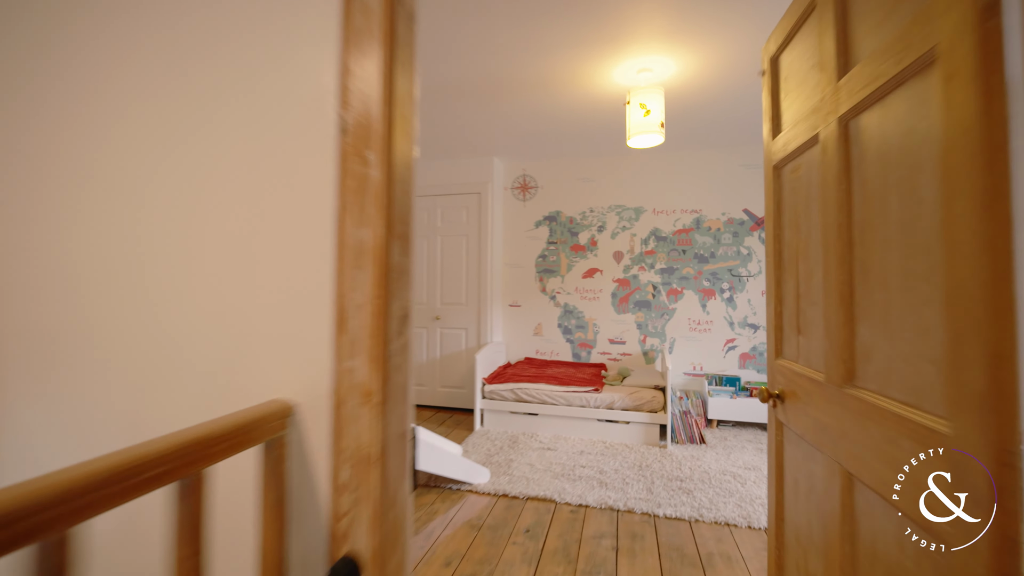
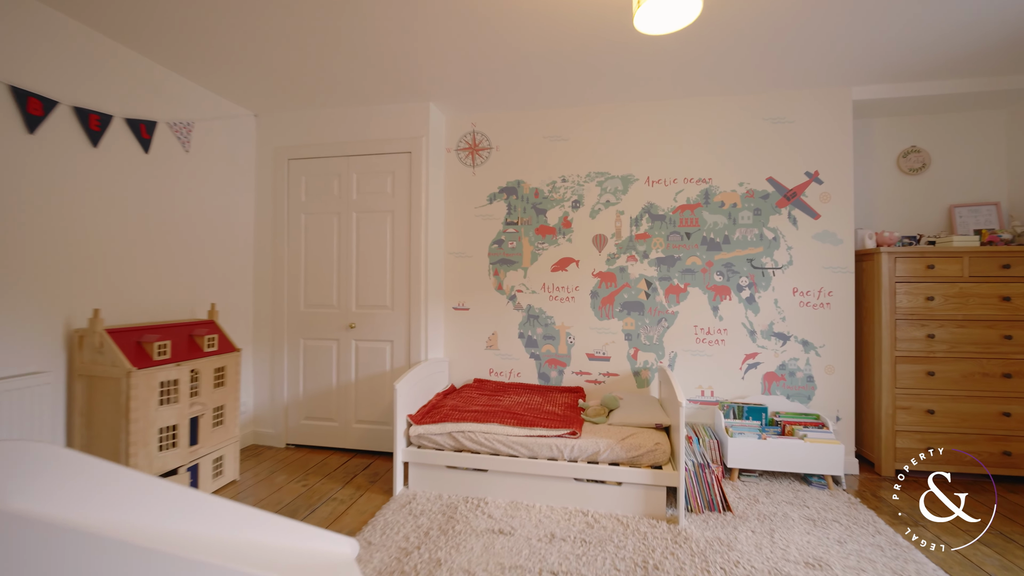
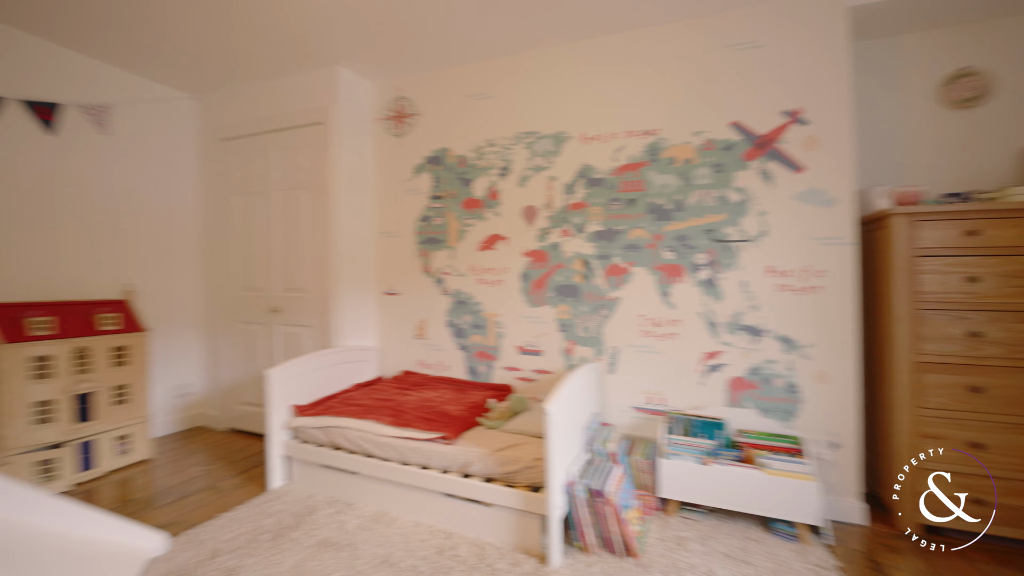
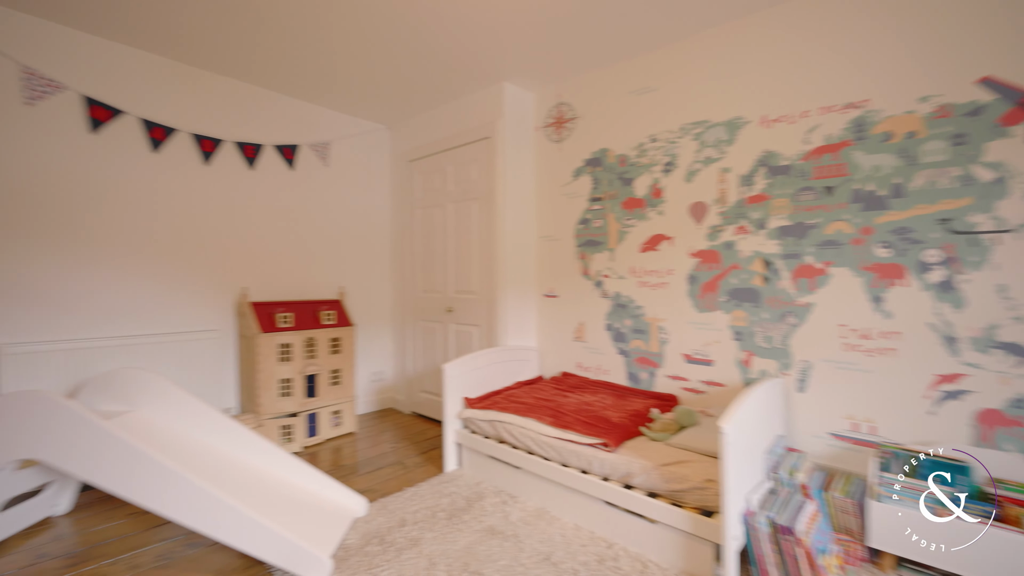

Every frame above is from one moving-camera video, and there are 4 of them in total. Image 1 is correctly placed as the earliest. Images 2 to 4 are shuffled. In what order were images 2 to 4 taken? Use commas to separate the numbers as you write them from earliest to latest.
2, 3, 4
